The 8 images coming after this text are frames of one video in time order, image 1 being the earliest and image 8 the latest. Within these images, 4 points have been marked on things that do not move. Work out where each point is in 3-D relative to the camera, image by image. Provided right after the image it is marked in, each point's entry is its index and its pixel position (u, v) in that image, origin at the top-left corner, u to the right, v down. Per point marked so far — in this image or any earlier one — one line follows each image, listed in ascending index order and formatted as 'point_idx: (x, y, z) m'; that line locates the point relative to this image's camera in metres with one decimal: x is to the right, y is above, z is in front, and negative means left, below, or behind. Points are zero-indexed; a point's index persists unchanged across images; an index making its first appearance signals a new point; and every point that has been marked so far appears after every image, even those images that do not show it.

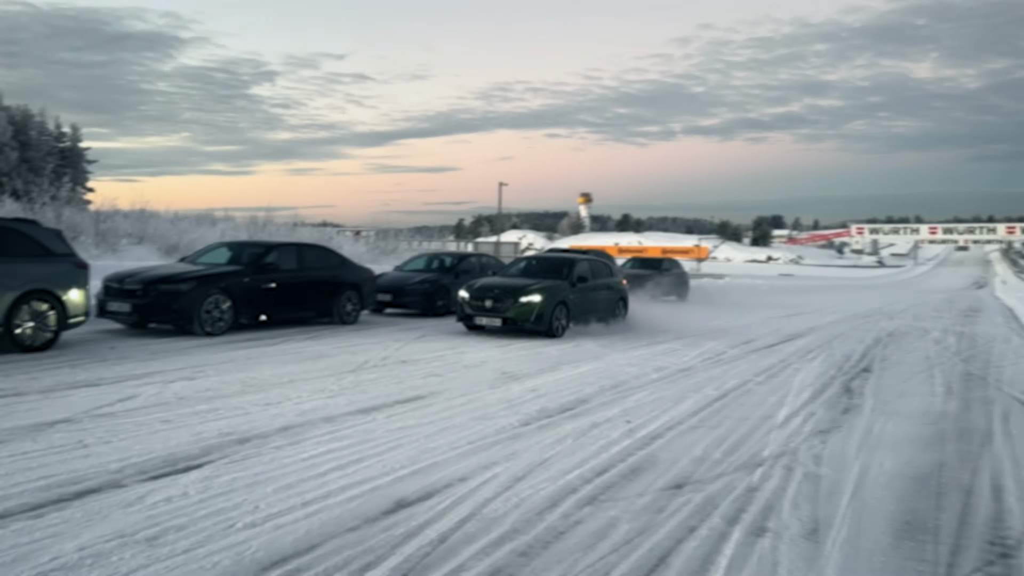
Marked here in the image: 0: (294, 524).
0: (-1.1, -1.2, +4.3) m
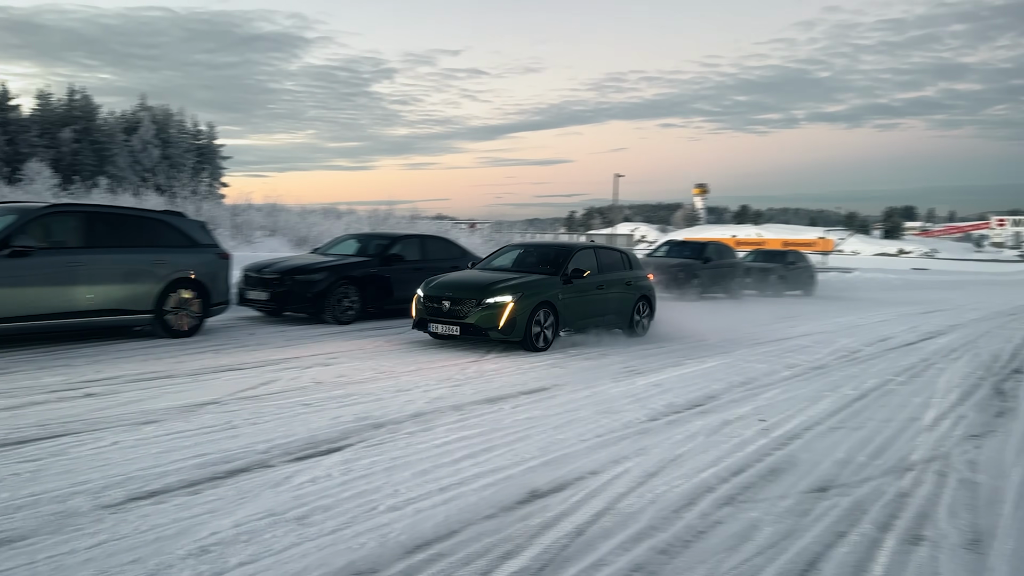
0: (-0.4, -1.1, +4.3) m
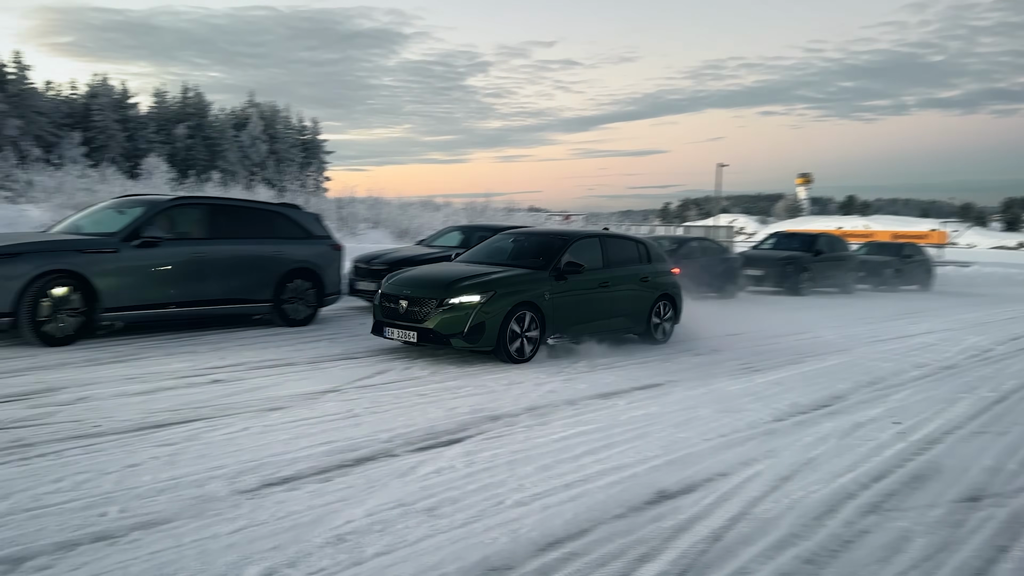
0: (+0.2, -1.1, +4.2) m
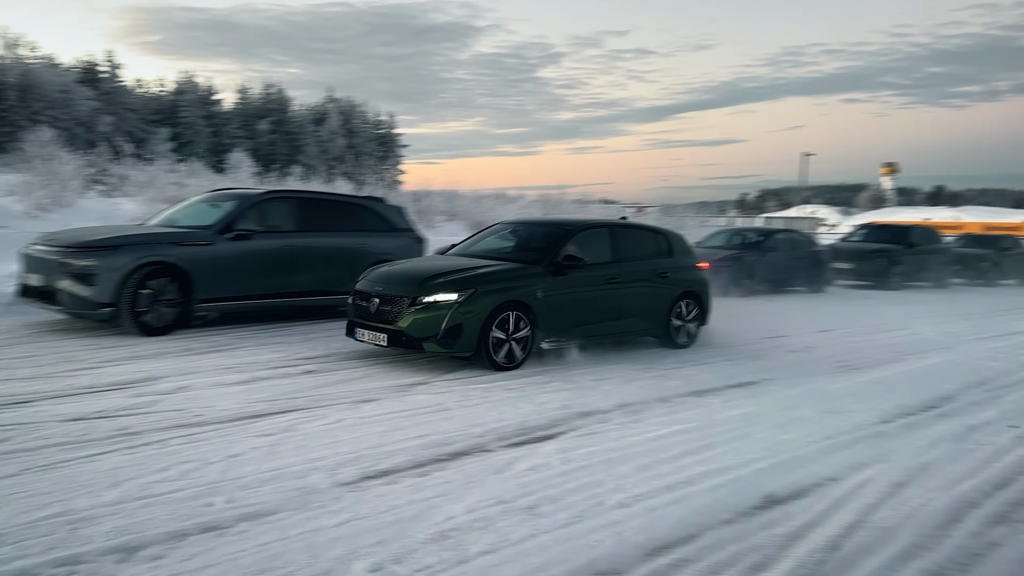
0: (+0.7, -1.1, +4.1) m
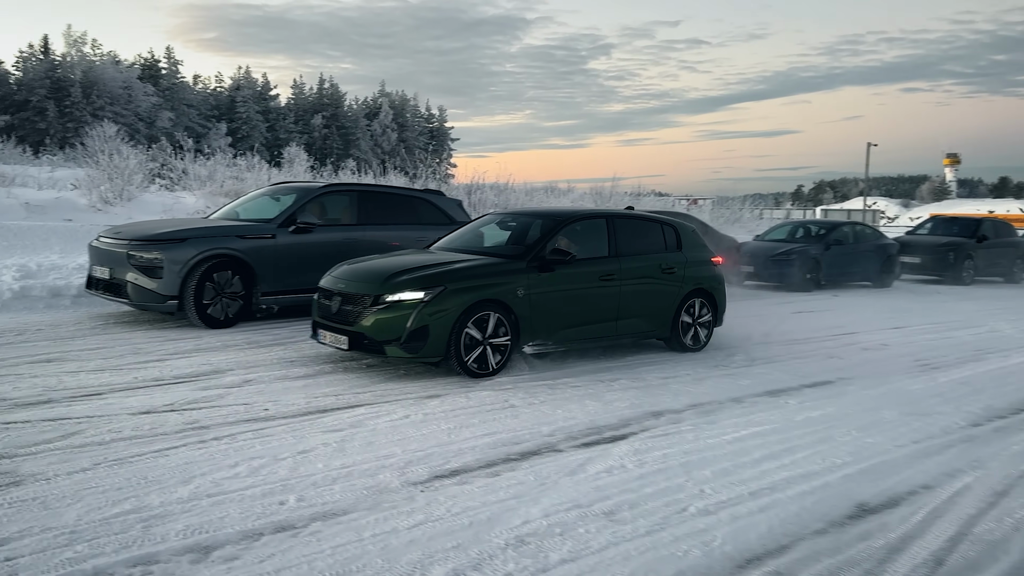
0: (+1.1, -1.1, +3.9) m
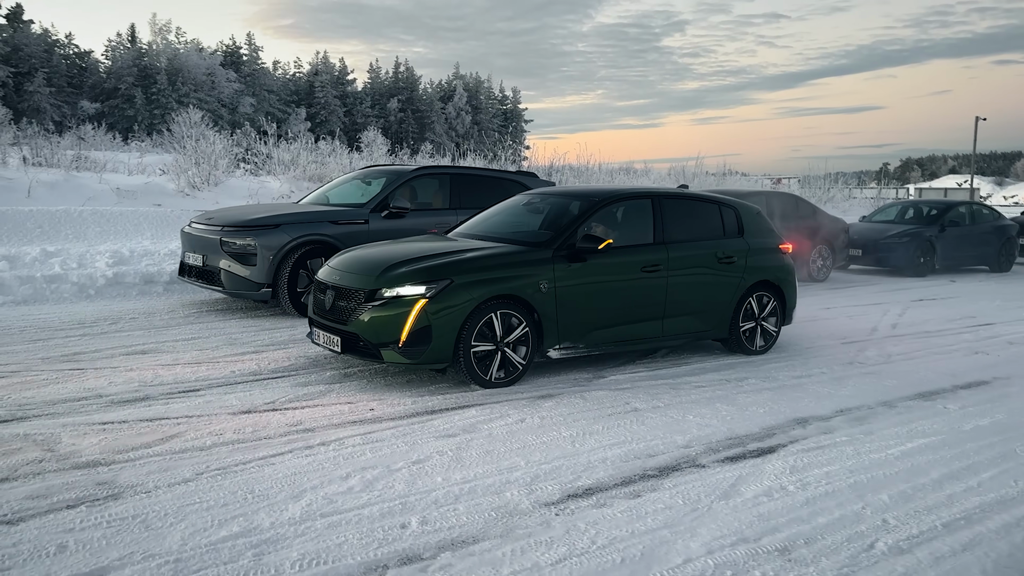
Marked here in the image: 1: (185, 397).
0: (+1.7, -1.0, +3.2) m
1: (-2.1, -0.7, +5.4) m
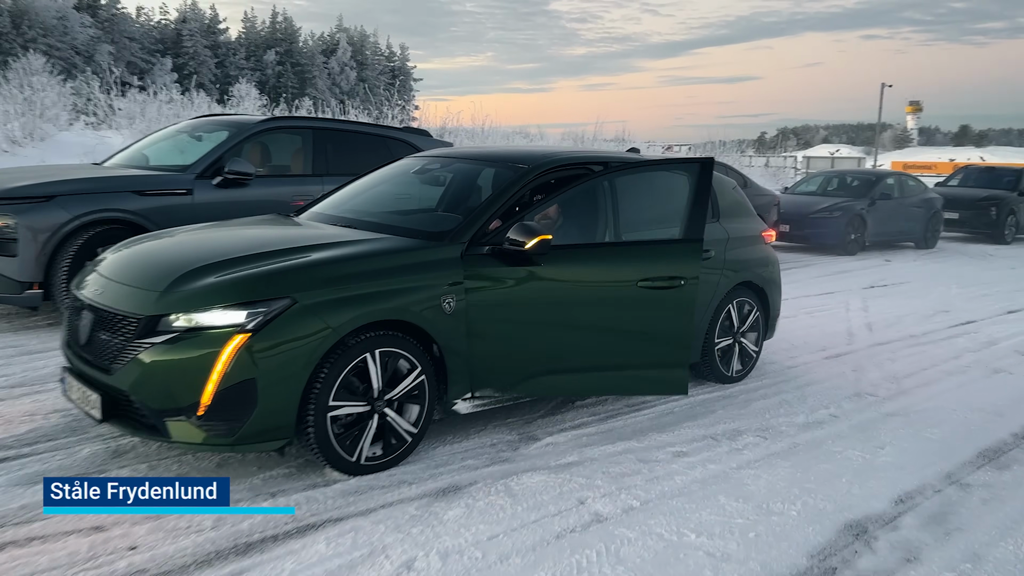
0: (+1.5, -1.2, +1.3) m
1: (-2.5, -0.8, +2.9) m
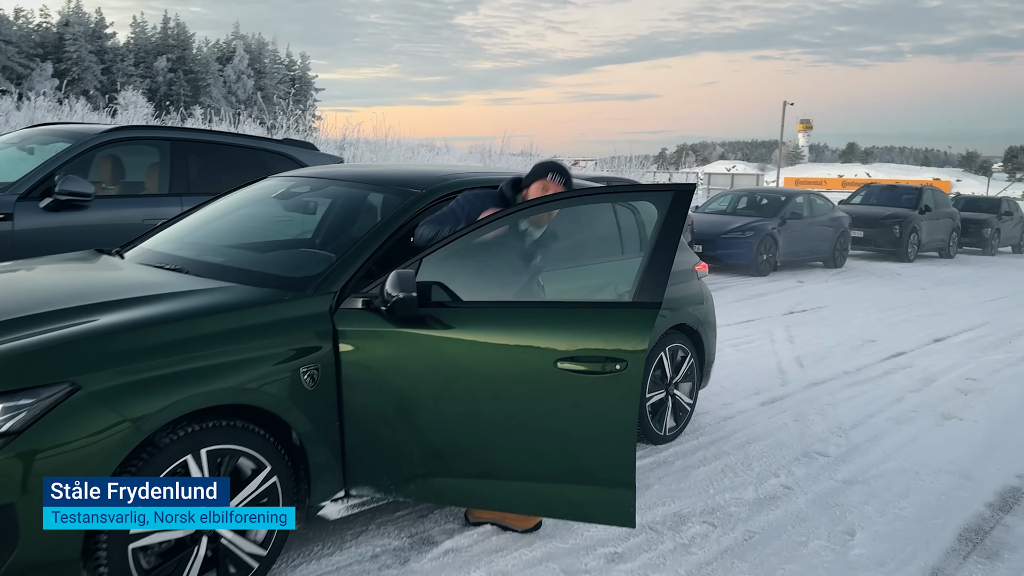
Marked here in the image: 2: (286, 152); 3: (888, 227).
0: (+1.4, -1.4, +0.6) m
1: (-2.8, -1.1, +1.7) m
2: (-1.9, +1.1, +7.0) m
3: (+7.3, +1.1, +15.8) m
